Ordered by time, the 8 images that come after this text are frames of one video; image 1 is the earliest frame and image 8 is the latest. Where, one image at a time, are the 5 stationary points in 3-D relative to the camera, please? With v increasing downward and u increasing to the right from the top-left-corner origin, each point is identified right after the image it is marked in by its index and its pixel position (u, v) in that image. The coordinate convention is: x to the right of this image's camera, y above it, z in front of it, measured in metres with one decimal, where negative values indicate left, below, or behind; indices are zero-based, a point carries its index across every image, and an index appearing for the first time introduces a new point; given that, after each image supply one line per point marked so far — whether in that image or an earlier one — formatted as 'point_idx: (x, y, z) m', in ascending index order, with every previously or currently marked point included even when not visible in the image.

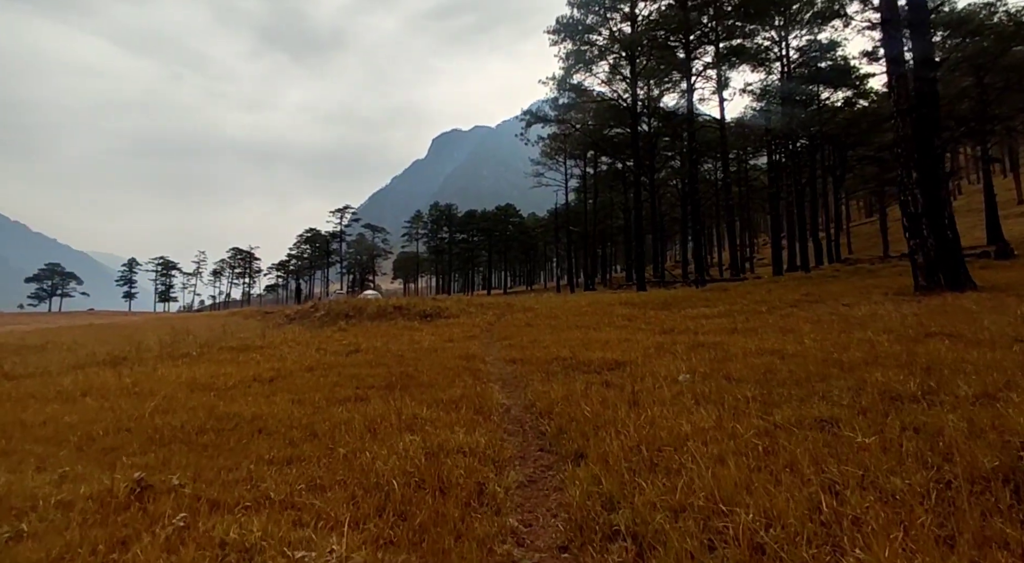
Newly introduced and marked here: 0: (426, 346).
0: (-1.8, -1.3, +12.5) m
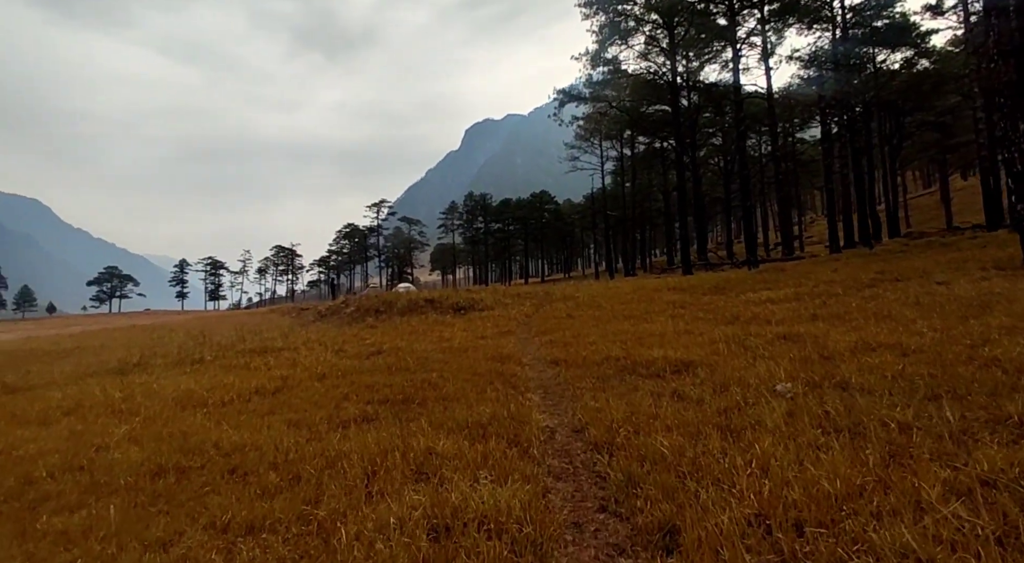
0: (-1.1, -1.2, +11.1) m
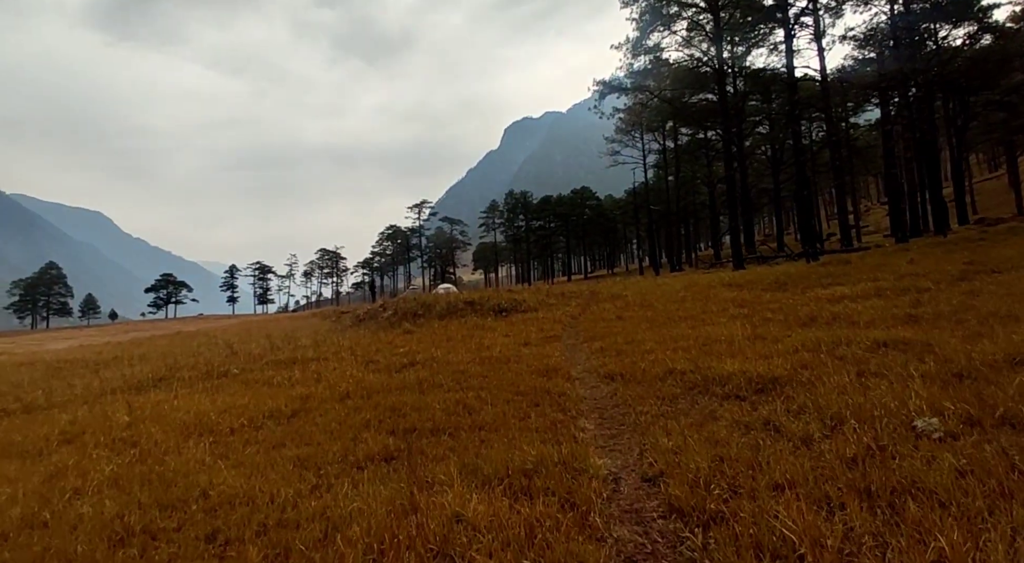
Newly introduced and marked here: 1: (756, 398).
0: (-0.3, -1.2, +10.0) m
1: (+2.2, -1.1, +5.4) m
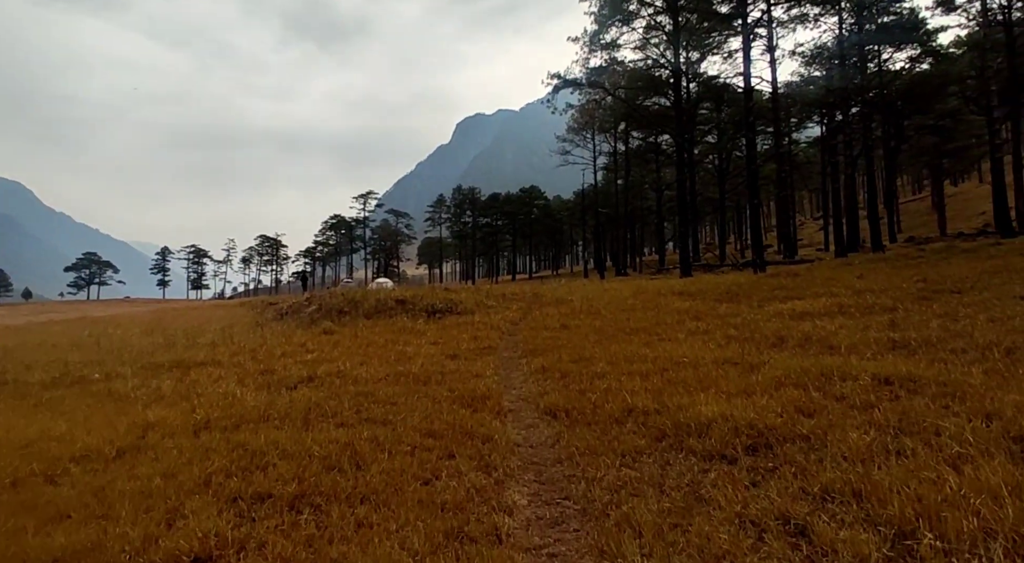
0: (-1.4, -1.2, +8.3) m
1: (+1.6, -1.2, +3.9) m
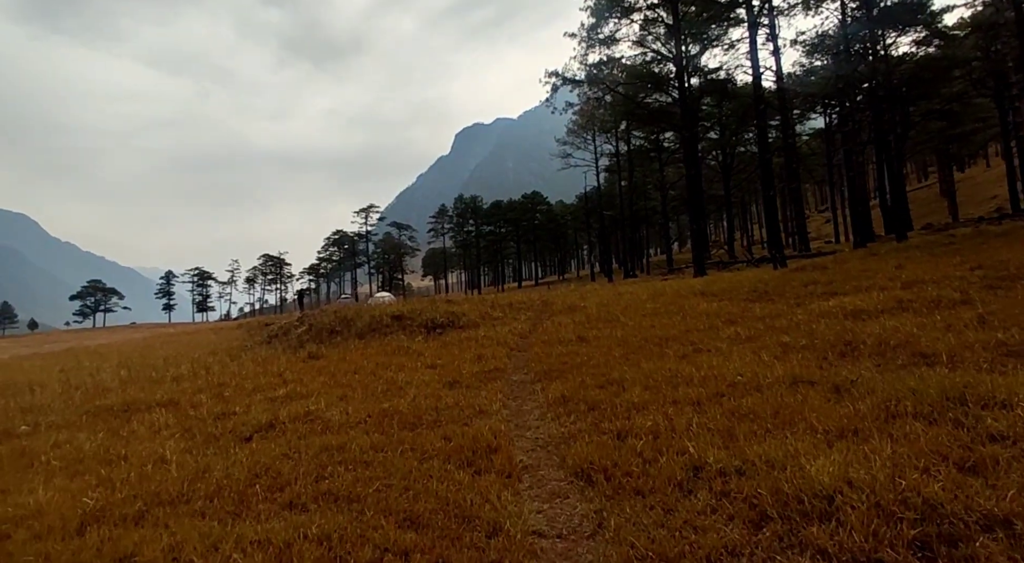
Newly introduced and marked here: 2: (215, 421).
0: (-1.2, -1.4, +6.6) m
1: (+1.6, -1.2, +2.3) m
2: (-3.6, -1.7, +7.2) m
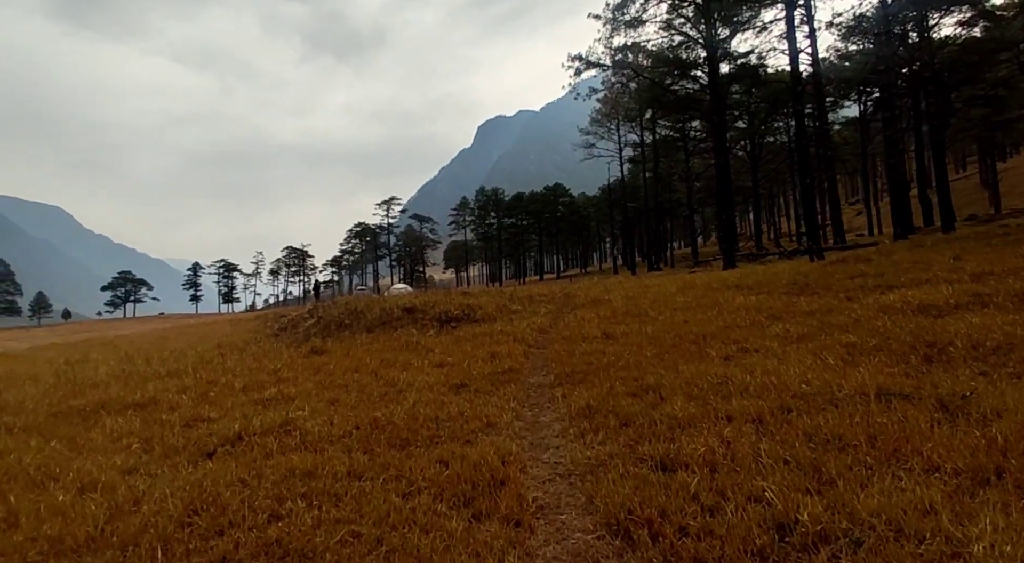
0: (-1.1, -1.3, +5.5) m
1: (+1.6, -1.1, +1.1) m
2: (-3.4, -1.5, +6.2) m
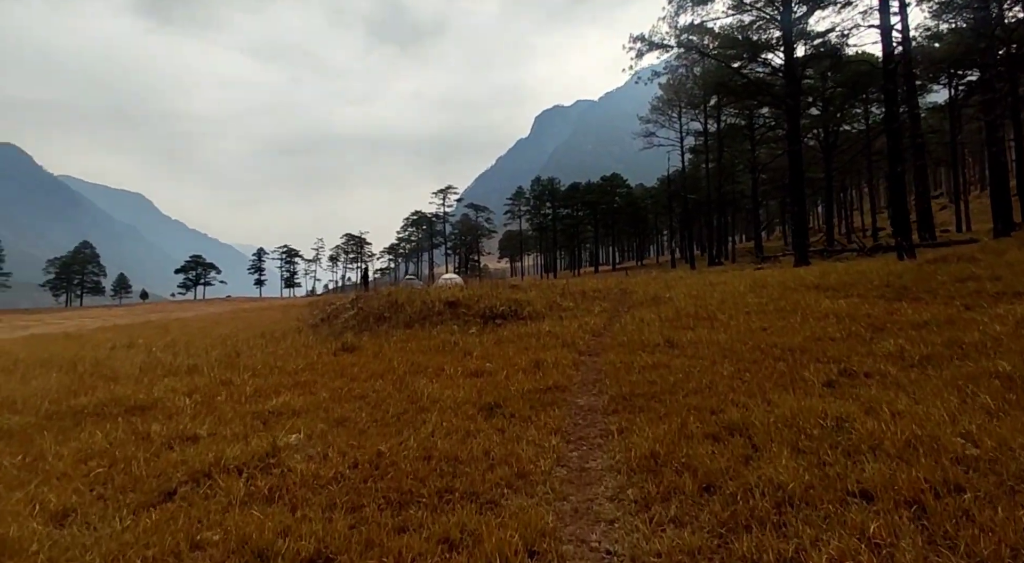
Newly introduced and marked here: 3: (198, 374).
0: (-0.8, -1.3, +4.3) m
1: (+1.5, -1.2, -0.4) m
2: (-3.1, -1.4, +5.2) m
3: (-5.2, -1.5, +9.9) m
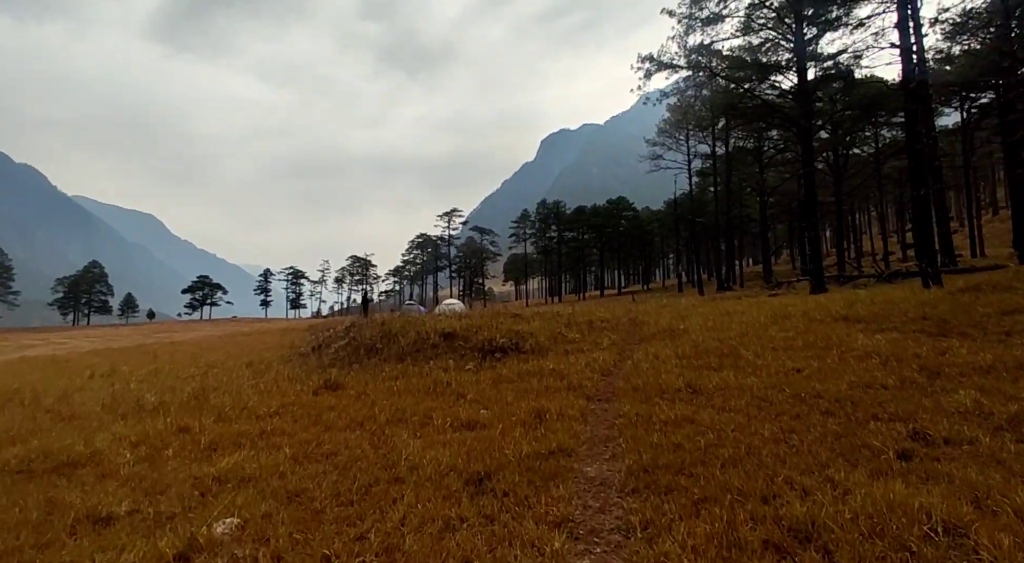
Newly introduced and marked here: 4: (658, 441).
0: (-0.9, -1.5, +3.2) m
1: (+1.4, -1.3, -1.5) m
2: (-3.1, -1.7, +4.1) m
3: (-5.2, -2.0, +8.8) m
4: (+1.3, -1.4, +5.4) m
